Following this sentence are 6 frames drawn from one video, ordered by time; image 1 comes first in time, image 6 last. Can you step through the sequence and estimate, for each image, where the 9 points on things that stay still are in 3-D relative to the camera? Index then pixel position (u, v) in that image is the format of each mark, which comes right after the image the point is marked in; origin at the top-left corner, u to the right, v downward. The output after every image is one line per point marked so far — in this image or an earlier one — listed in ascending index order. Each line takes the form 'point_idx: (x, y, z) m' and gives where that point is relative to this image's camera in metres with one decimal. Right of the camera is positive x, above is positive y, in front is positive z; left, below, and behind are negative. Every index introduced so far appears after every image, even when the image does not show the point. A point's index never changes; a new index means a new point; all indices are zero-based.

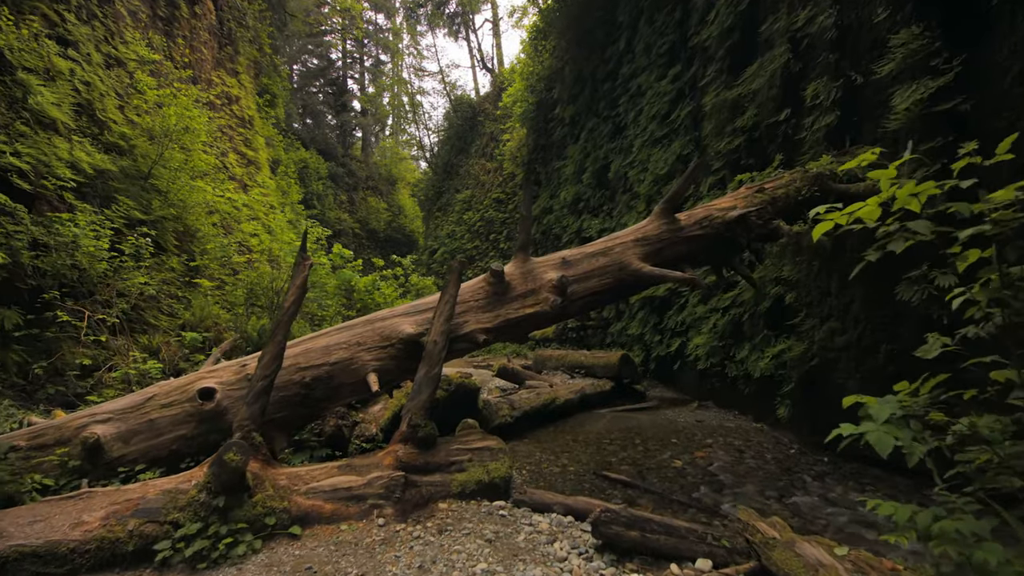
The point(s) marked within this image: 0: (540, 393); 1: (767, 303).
0: (+0.4, -1.4, +6.6) m
1: (+3.1, -0.2, +5.9) m
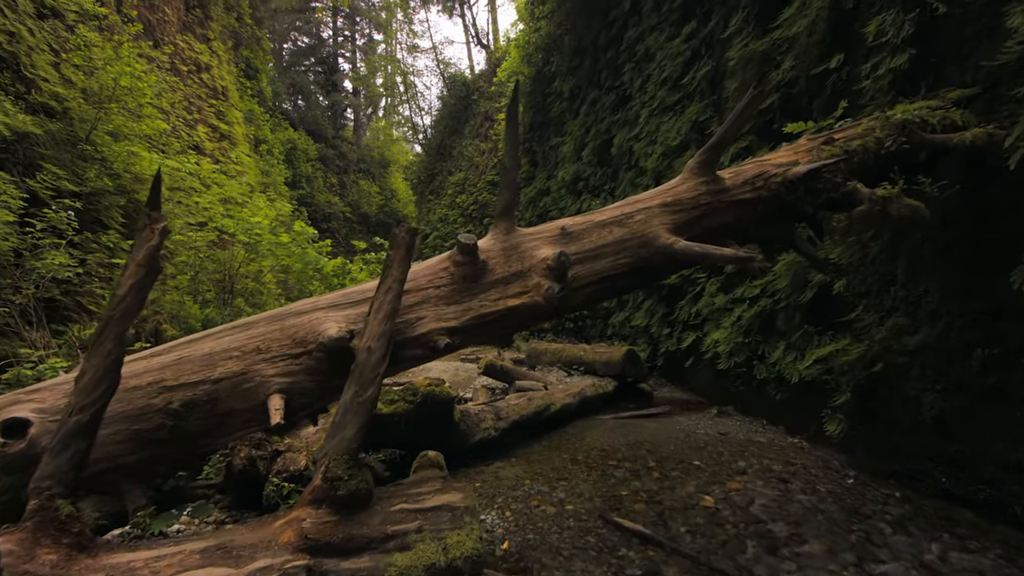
0: (+0.2, -1.2, +5.5) m
1: (+2.9, -0.1, +4.9) m
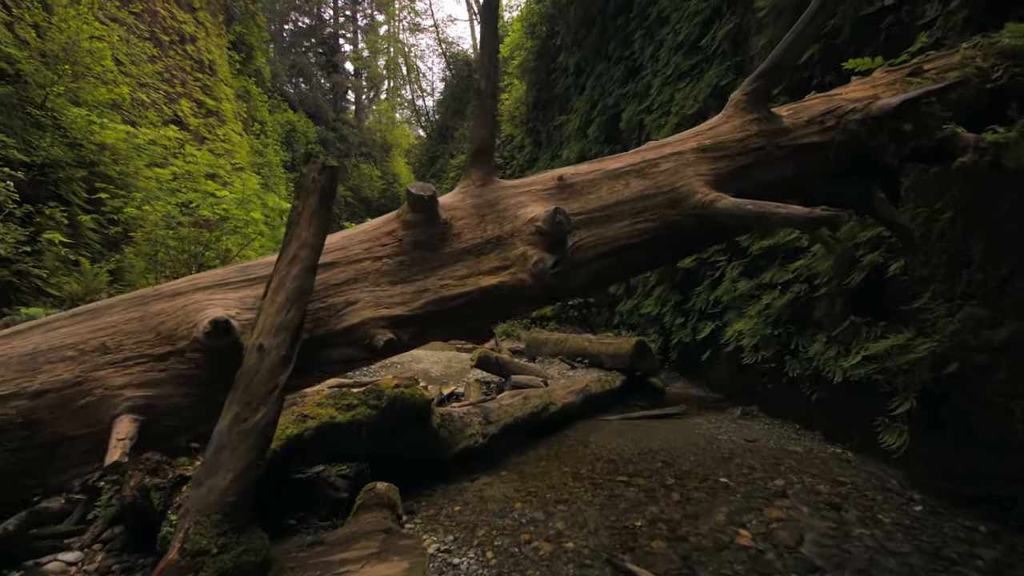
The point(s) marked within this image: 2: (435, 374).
0: (+0.1, -1.0, +4.8) m
1: (+2.9, +0.1, +4.1) m
2: (-1.1, -1.2, +6.9) m
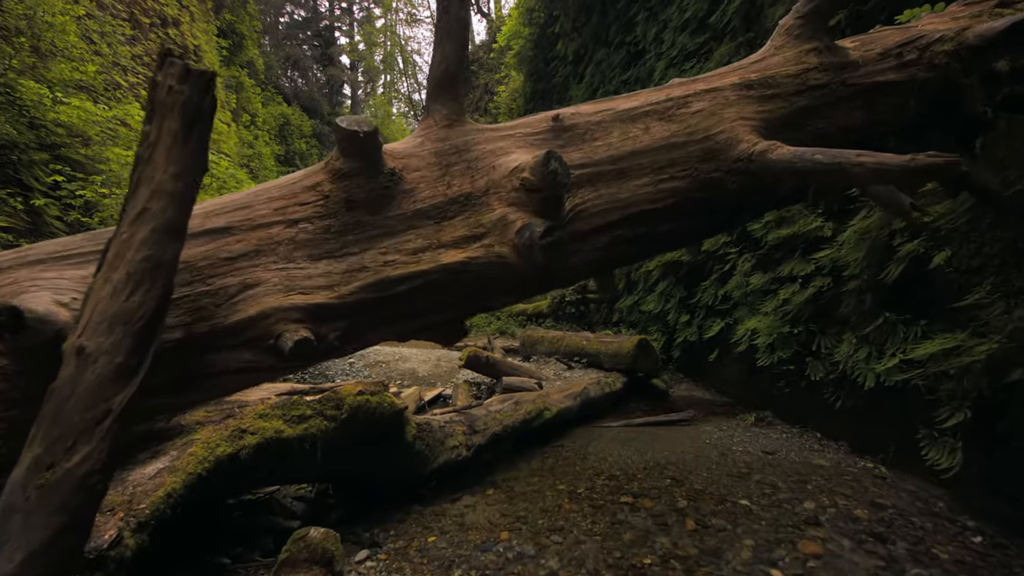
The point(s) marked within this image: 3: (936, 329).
0: (+0.1, -1.0, +4.3) m
1: (+2.8, +0.1, +3.6) m
2: (-1.2, -1.1, +6.4) m
3: (+2.9, -0.3, +3.4) m
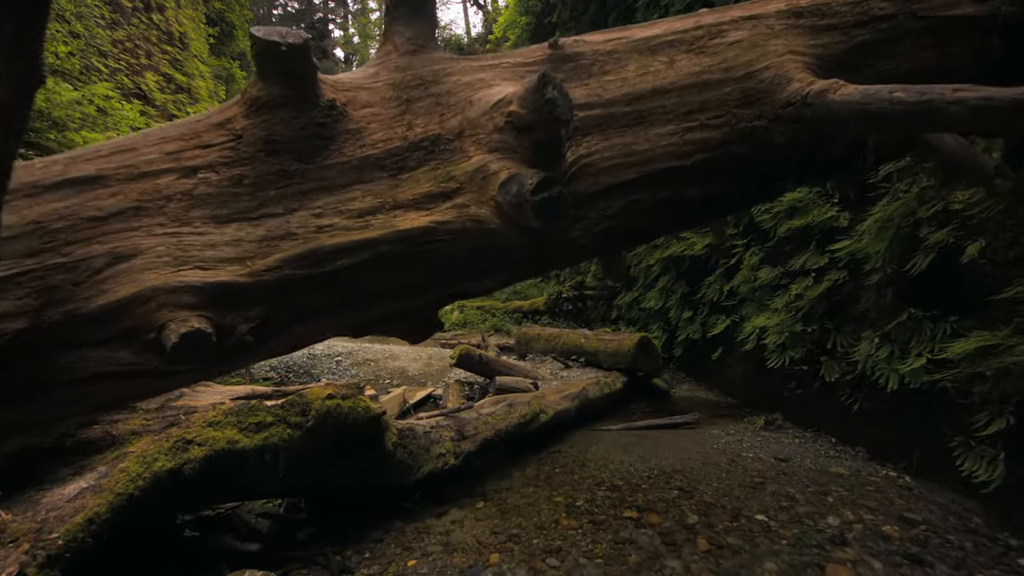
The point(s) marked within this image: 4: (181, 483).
0: (0.0, -0.9, +3.9) m
1: (+2.8, +0.2, +3.3) m
2: (-1.2, -1.1, +6.1) m
3: (+2.9, -0.2, +3.1) m
4: (-1.3, -0.8, +2.0) m
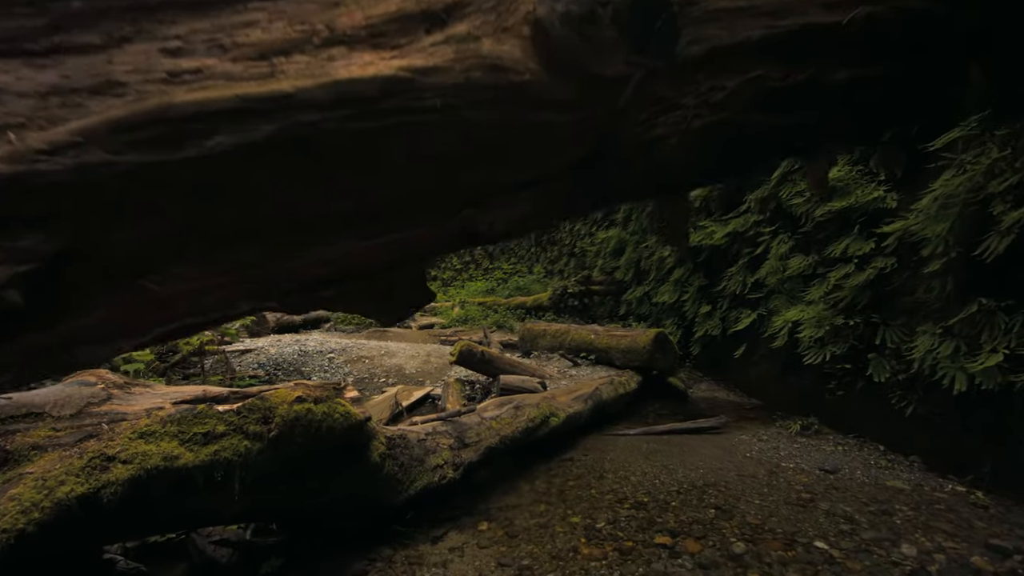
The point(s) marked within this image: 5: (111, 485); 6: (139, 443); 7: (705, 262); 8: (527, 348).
0: (+0.1, -0.8, +3.5) m
1: (+2.8, +0.3, +2.8) m
2: (-1.2, -1.0, +5.6) m
3: (+2.9, -0.2, +2.6) m
4: (-1.3, -0.7, +1.5) m
5: (-1.2, -0.6, +1.5) m
6: (-1.3, -0.5, +1.7) m
7: (+2.3, +0.3, +5.8) m
8: (+0.2, -0.8, +6.8) m
